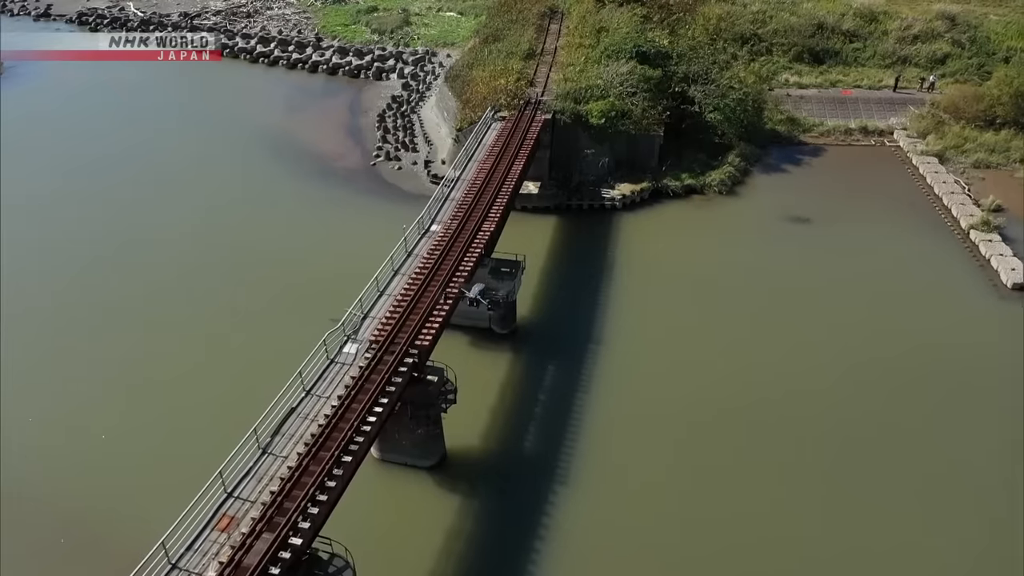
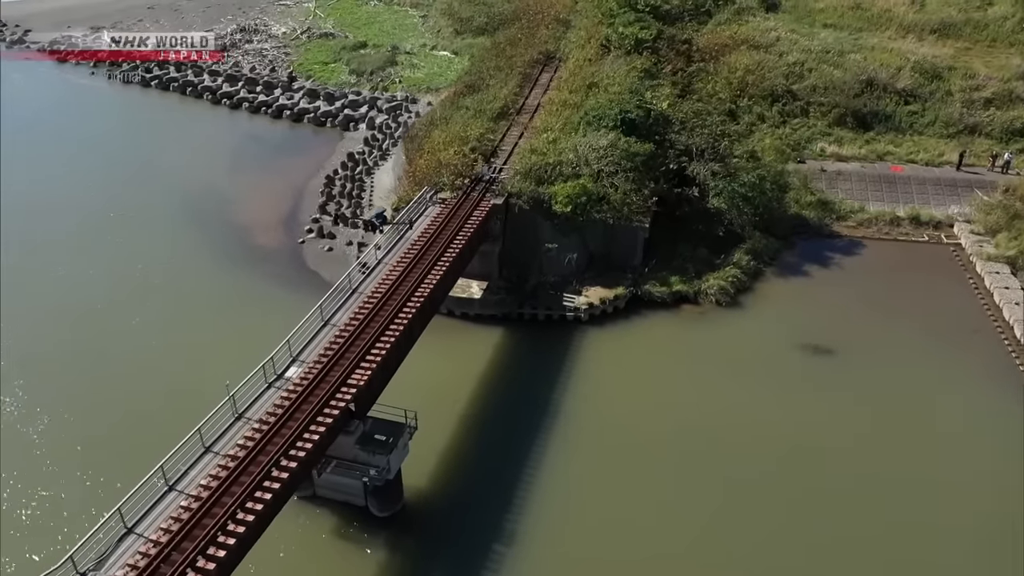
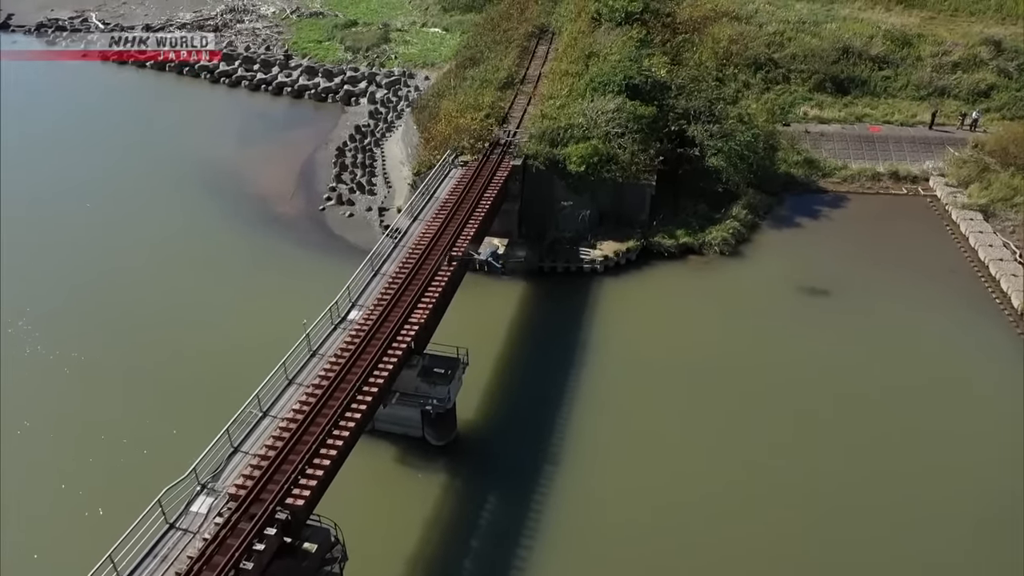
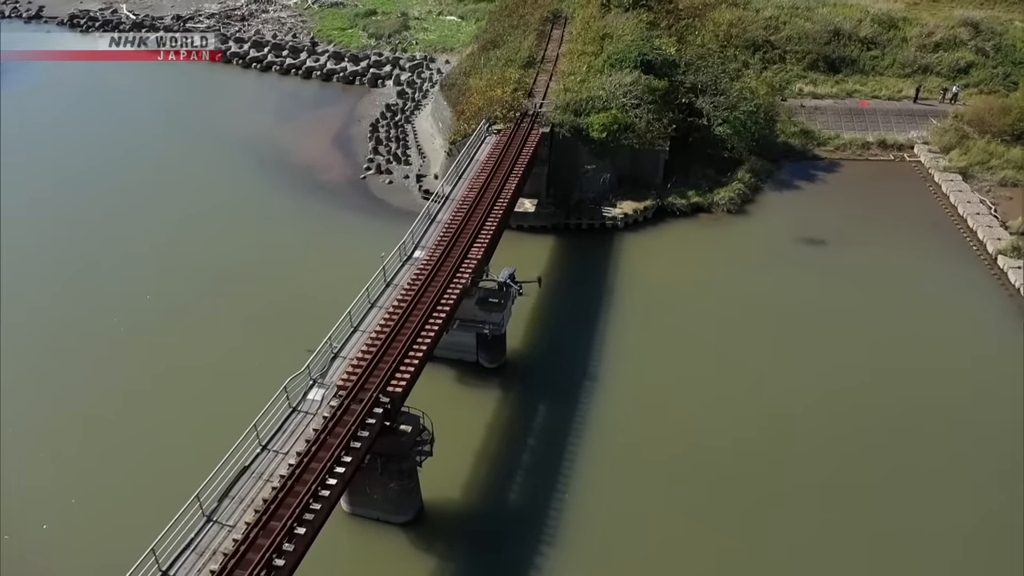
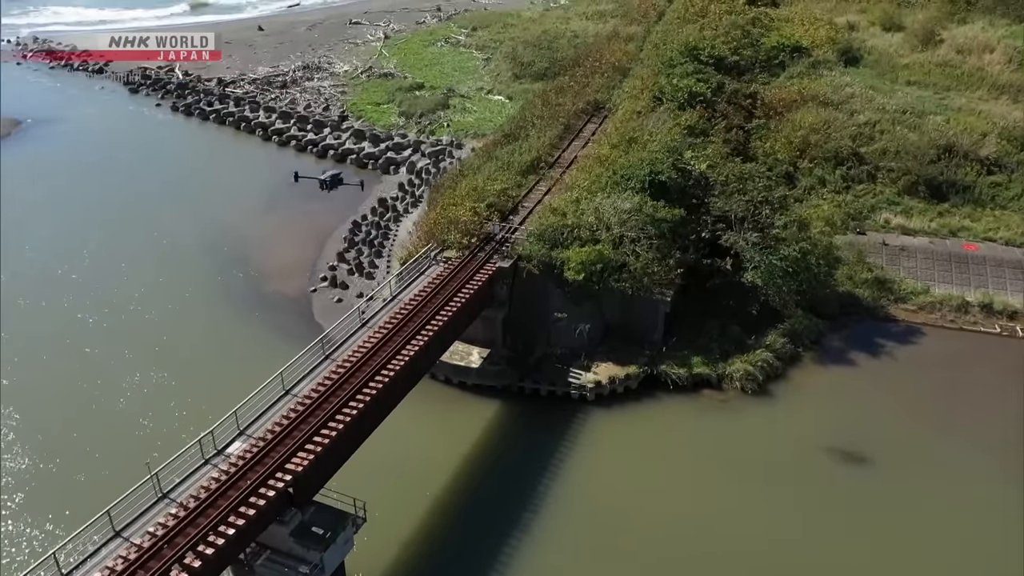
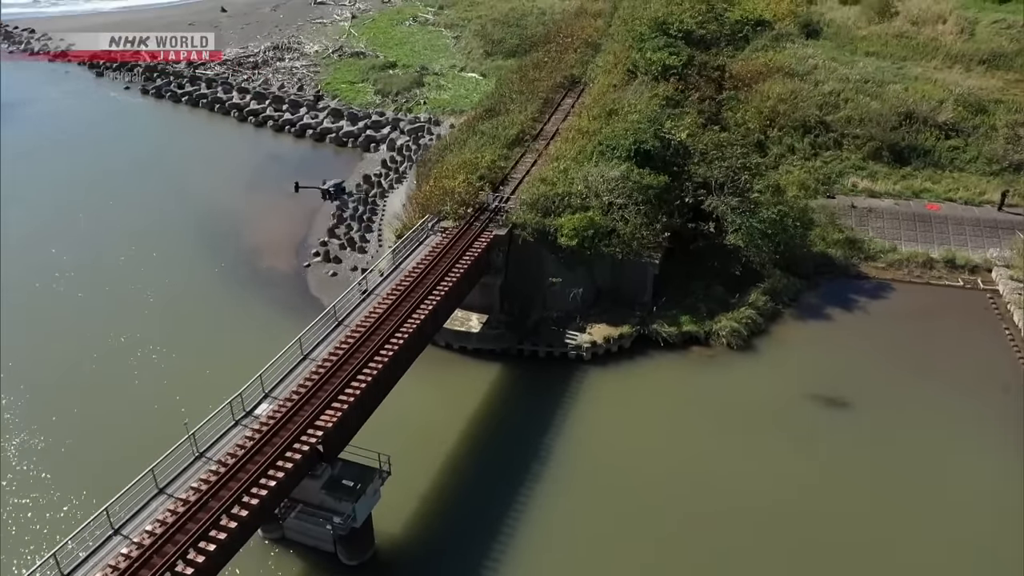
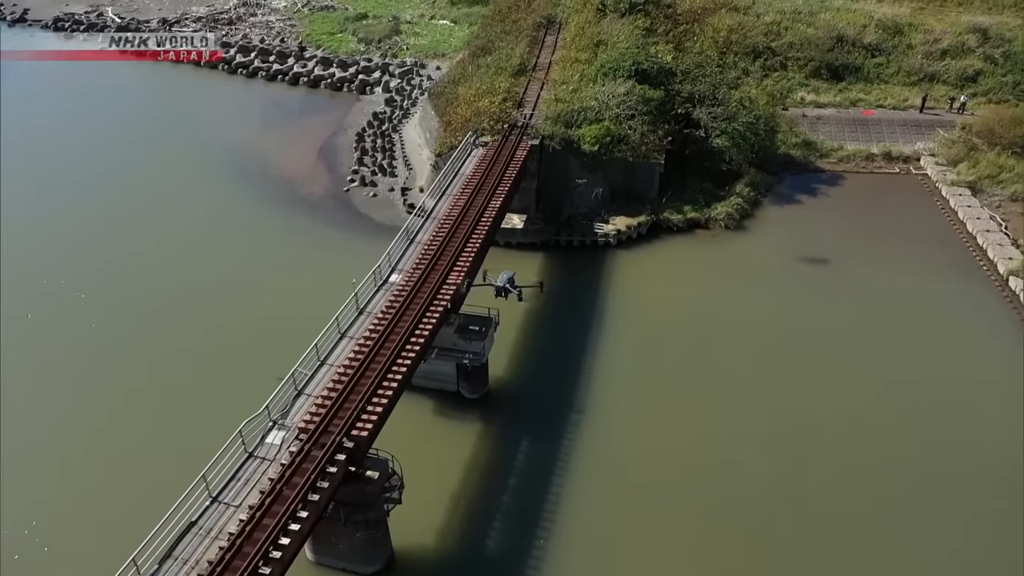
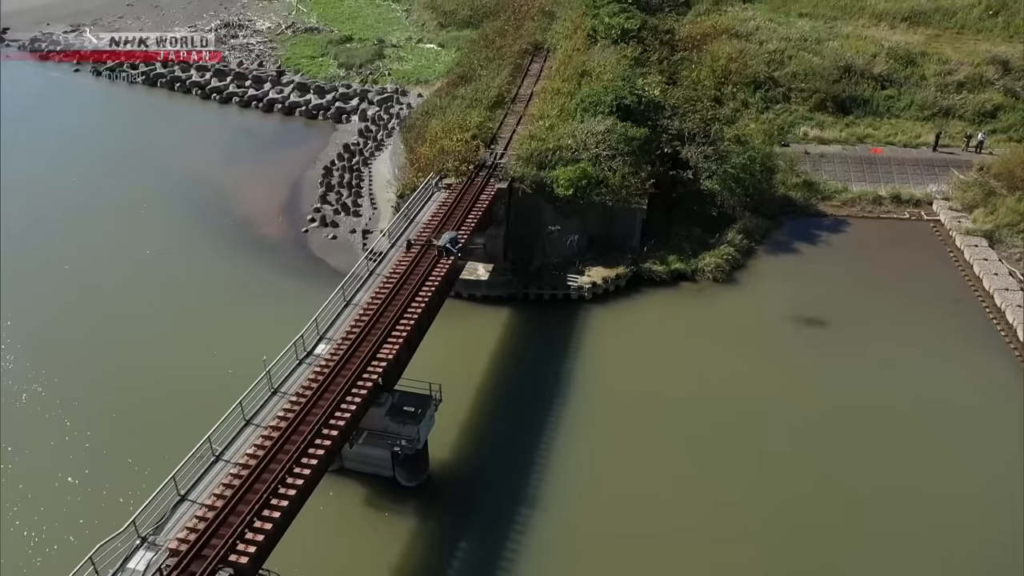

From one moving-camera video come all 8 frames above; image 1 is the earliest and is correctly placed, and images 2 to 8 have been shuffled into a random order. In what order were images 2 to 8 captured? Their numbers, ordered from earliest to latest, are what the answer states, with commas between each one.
4, 7, 3, 8, 2, 6, 5
